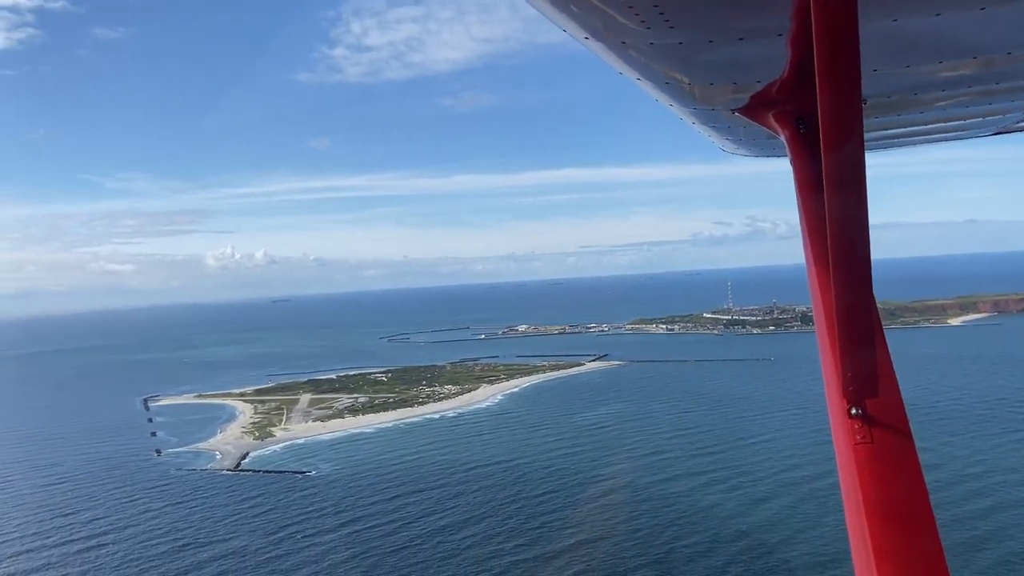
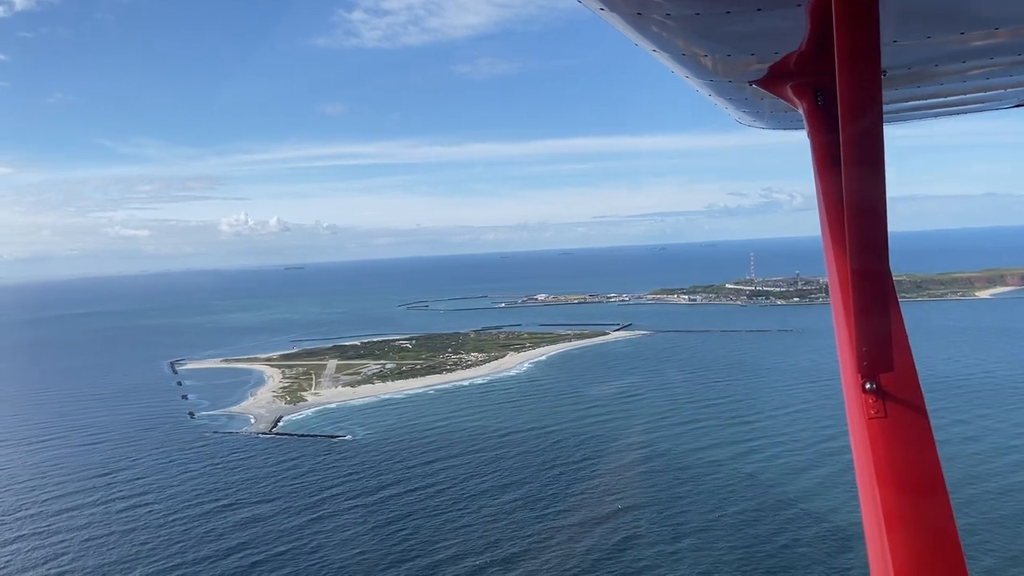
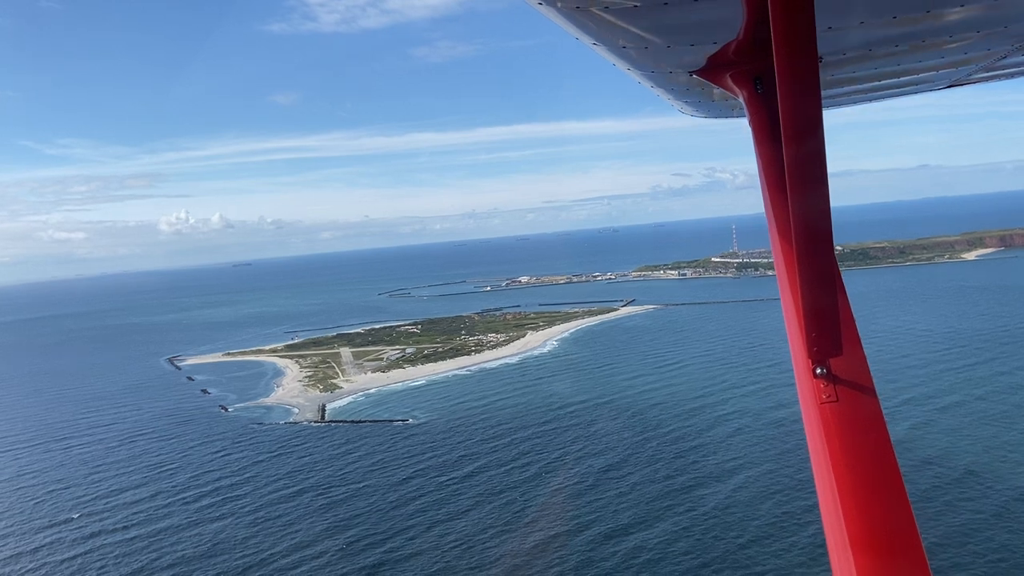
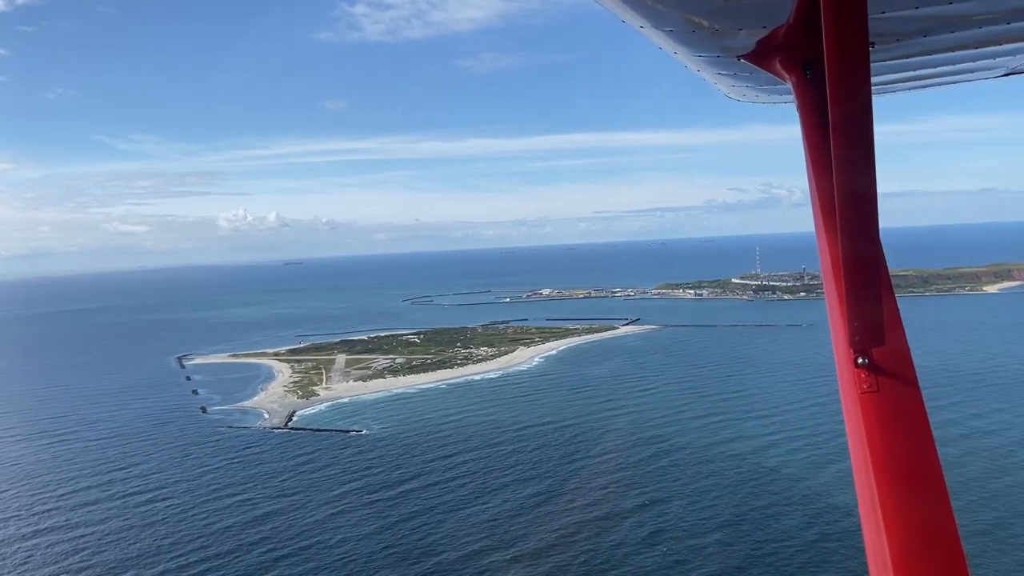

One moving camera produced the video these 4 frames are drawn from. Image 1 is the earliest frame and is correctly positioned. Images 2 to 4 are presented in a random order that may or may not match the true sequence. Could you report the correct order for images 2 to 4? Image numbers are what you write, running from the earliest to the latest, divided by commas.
2, 4, 3
